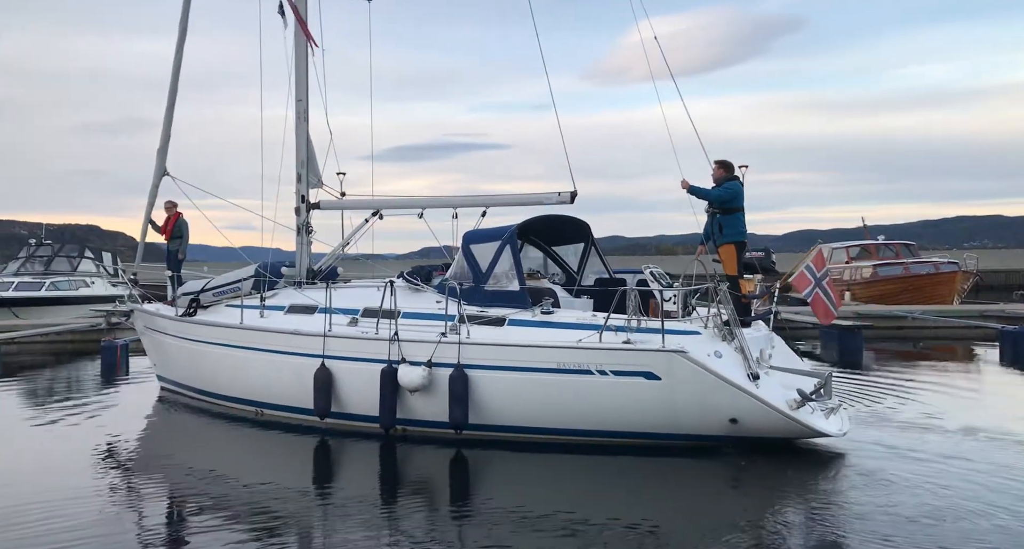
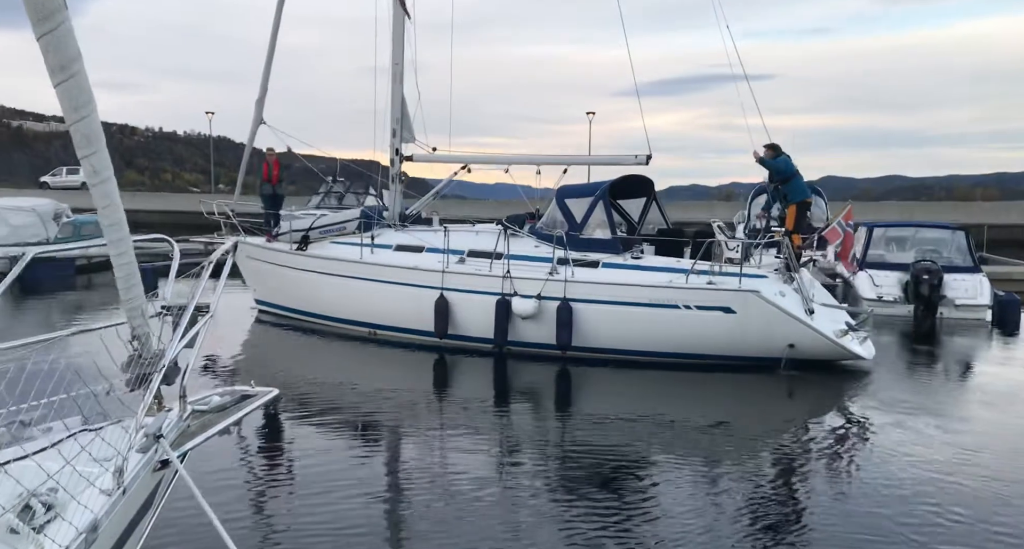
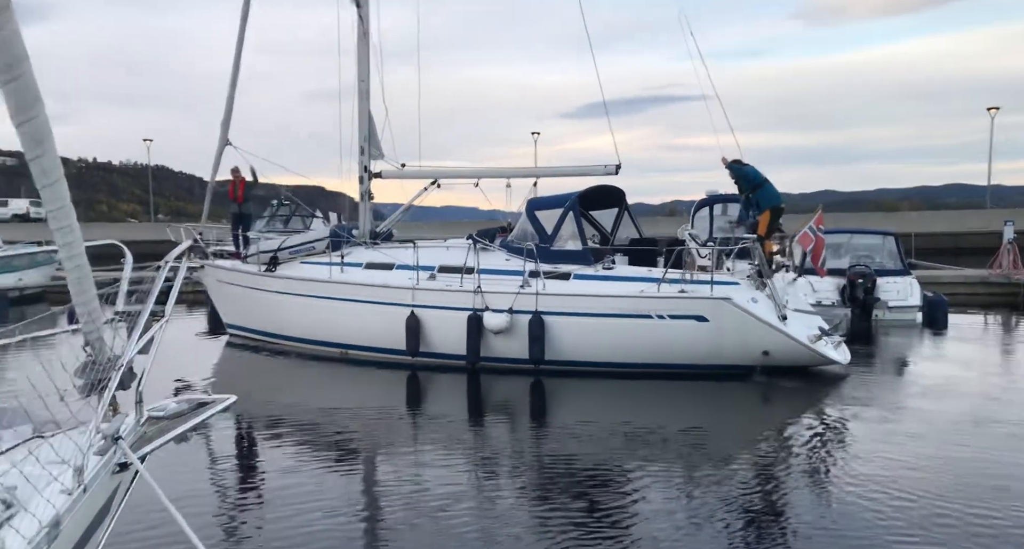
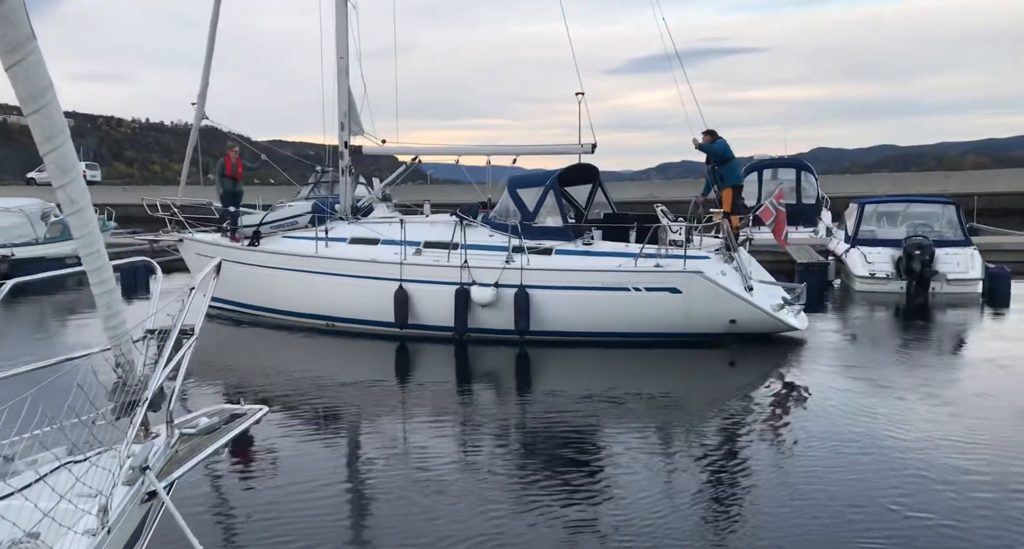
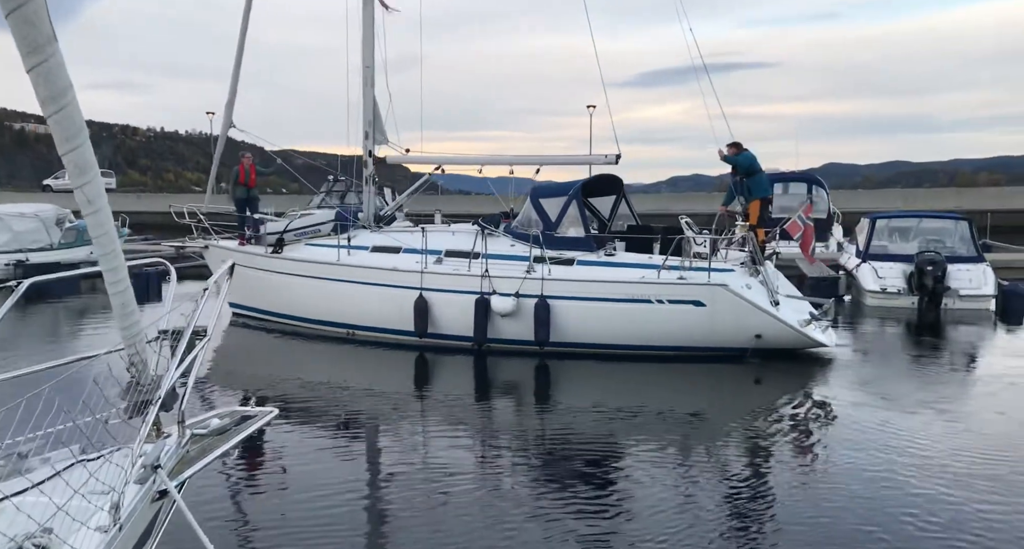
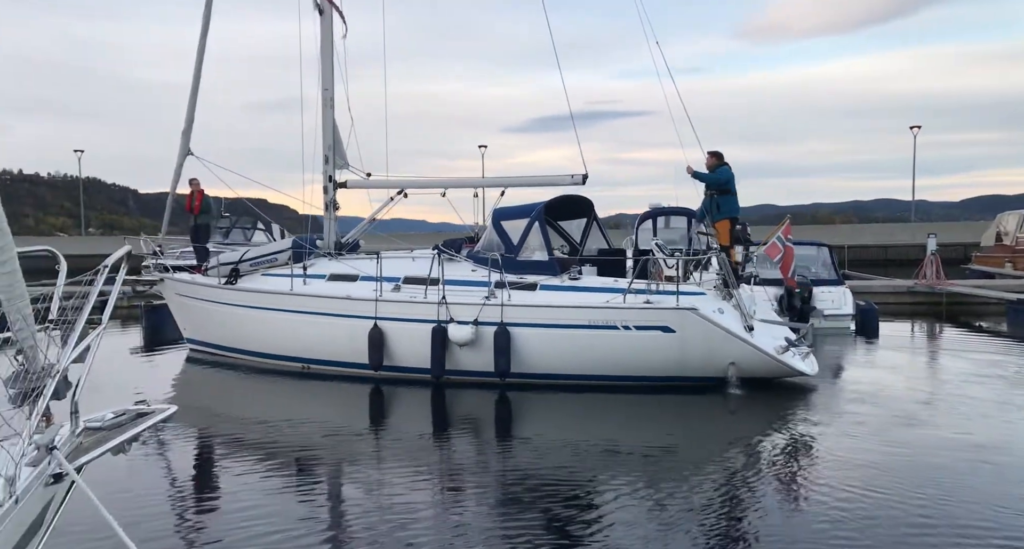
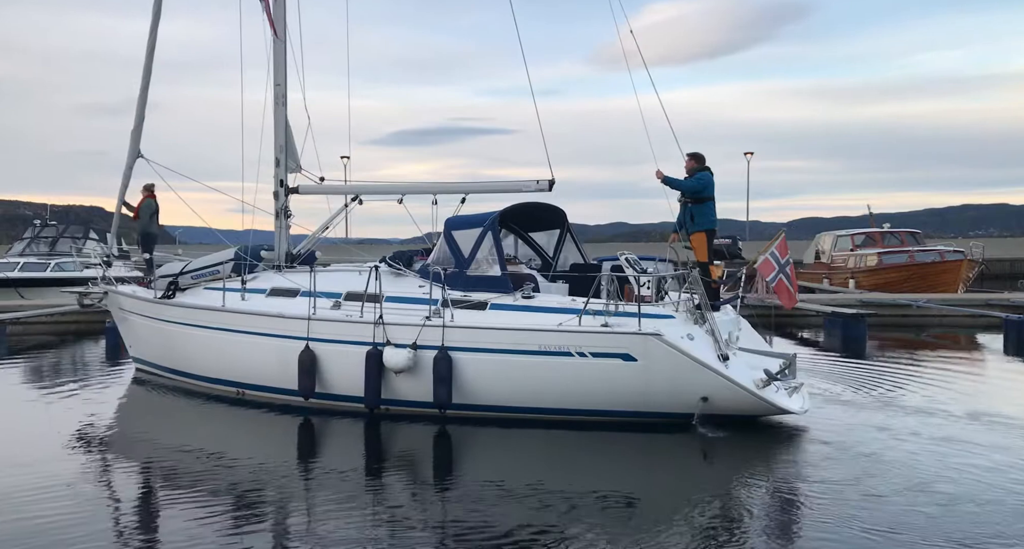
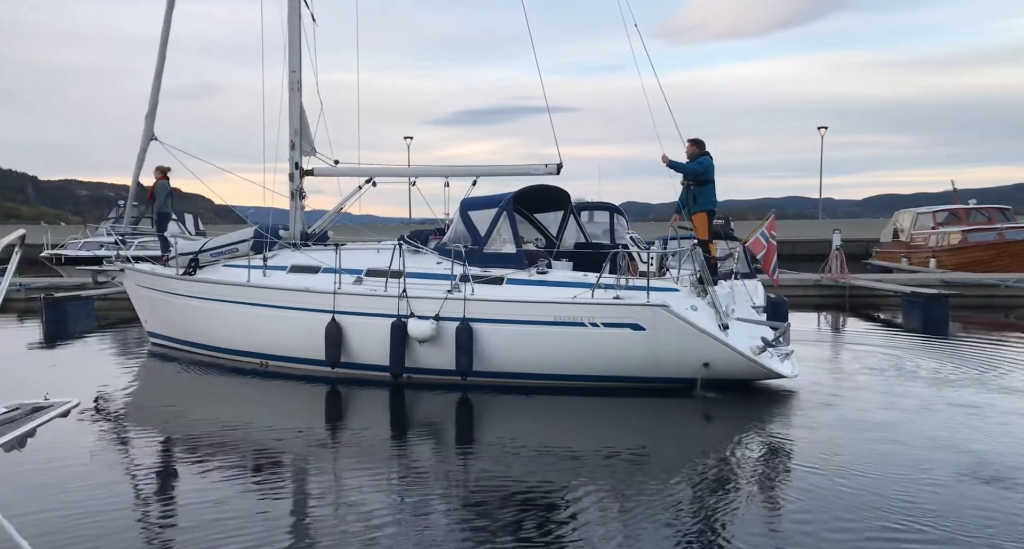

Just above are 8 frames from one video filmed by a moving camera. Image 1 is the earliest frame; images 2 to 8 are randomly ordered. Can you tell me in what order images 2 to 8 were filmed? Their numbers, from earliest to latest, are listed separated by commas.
7, 8, 6, 3, 2, 5, 4
